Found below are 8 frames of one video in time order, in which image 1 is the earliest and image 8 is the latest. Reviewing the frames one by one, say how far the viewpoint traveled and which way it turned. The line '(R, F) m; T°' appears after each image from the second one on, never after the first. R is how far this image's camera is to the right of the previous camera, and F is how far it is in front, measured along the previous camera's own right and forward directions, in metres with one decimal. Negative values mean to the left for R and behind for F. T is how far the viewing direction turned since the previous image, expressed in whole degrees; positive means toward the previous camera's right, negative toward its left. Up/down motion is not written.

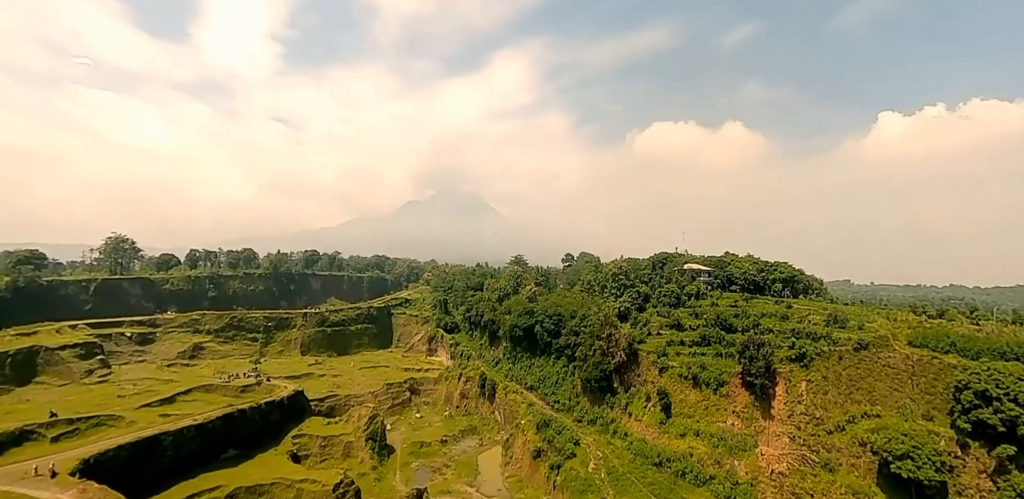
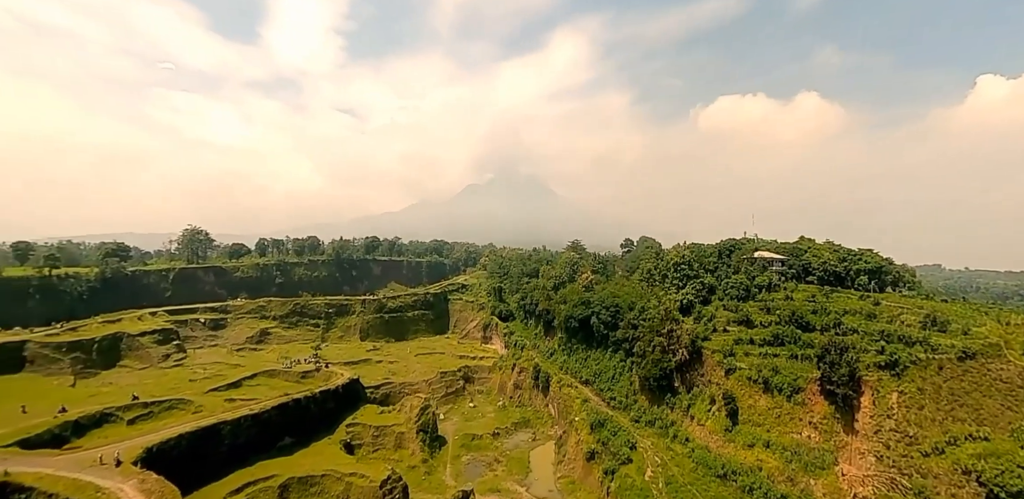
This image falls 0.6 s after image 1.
(+0.4, +1.9) m; -7°
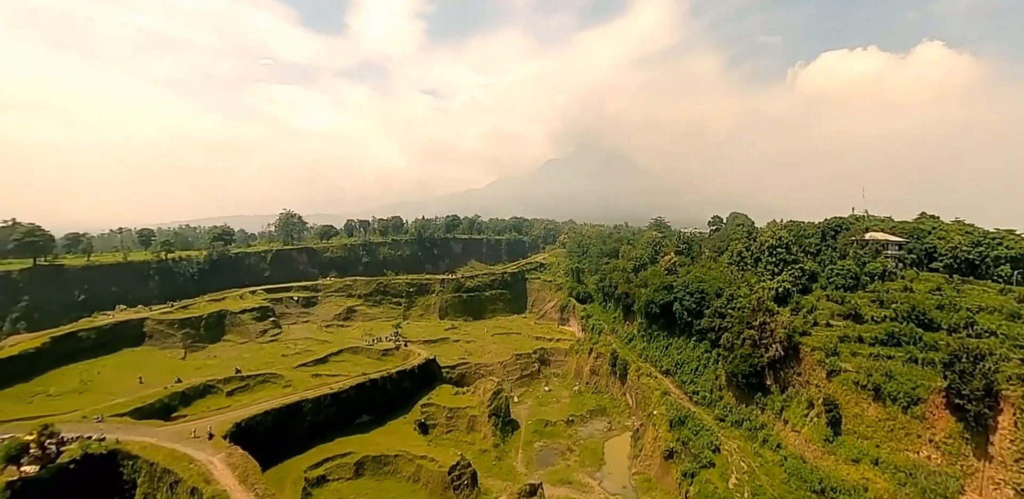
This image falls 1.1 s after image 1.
(+0.6, +1.6) m; -10°
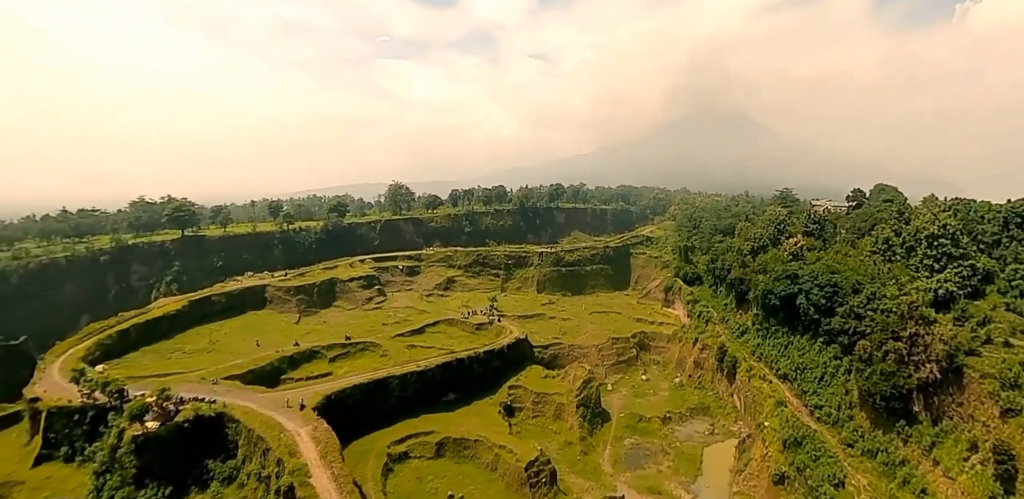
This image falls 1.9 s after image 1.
(+0.7, +2.3) m; -13°
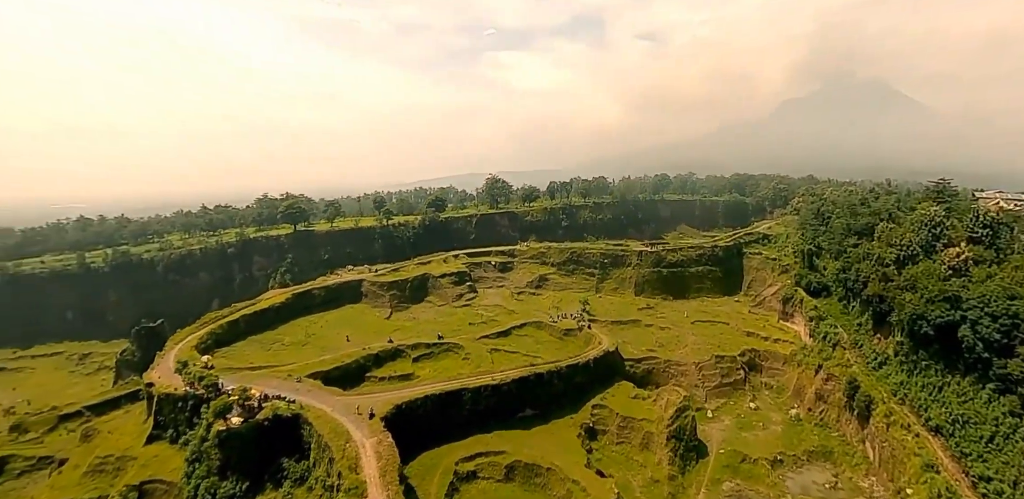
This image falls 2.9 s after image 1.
(+1.0, +2.7) m; -12°
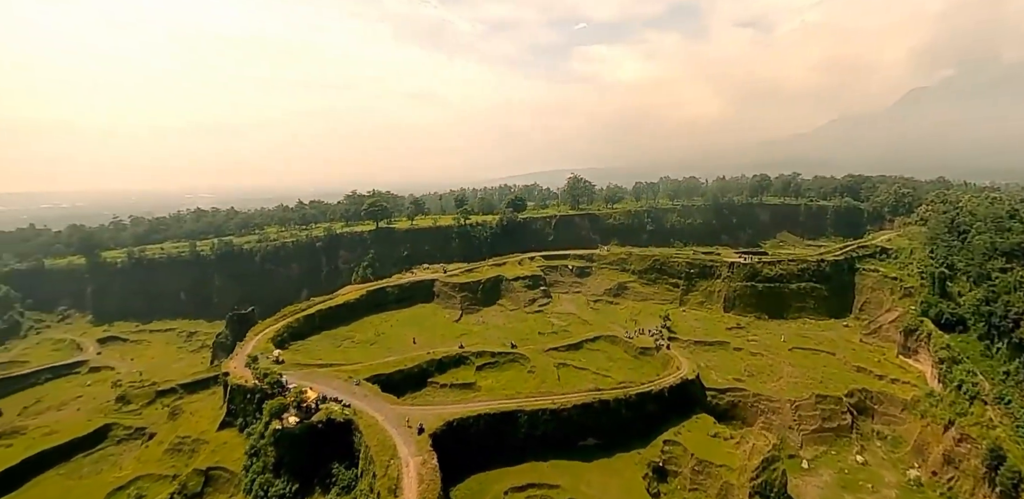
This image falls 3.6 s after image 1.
(+0.8, +2.3) m; -10°
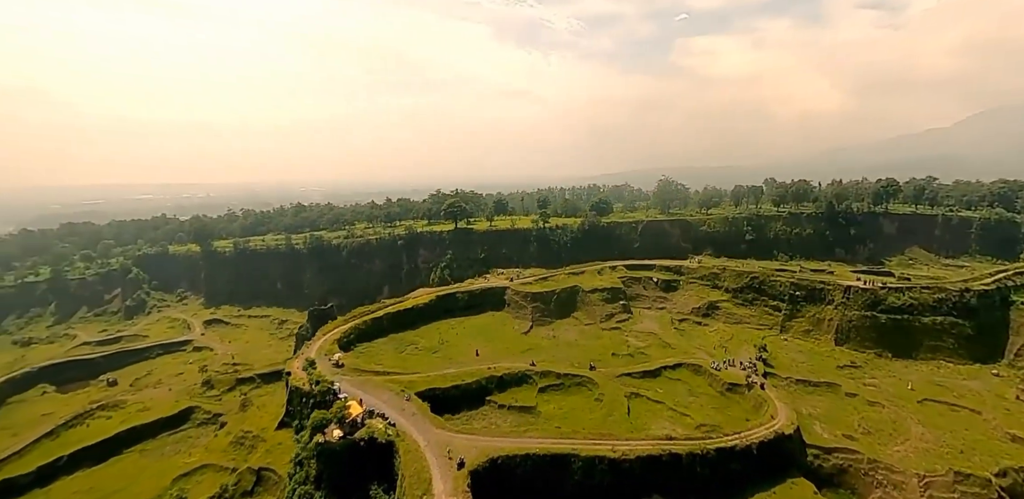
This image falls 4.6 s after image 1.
(+1.1, +3.0) m; -10°
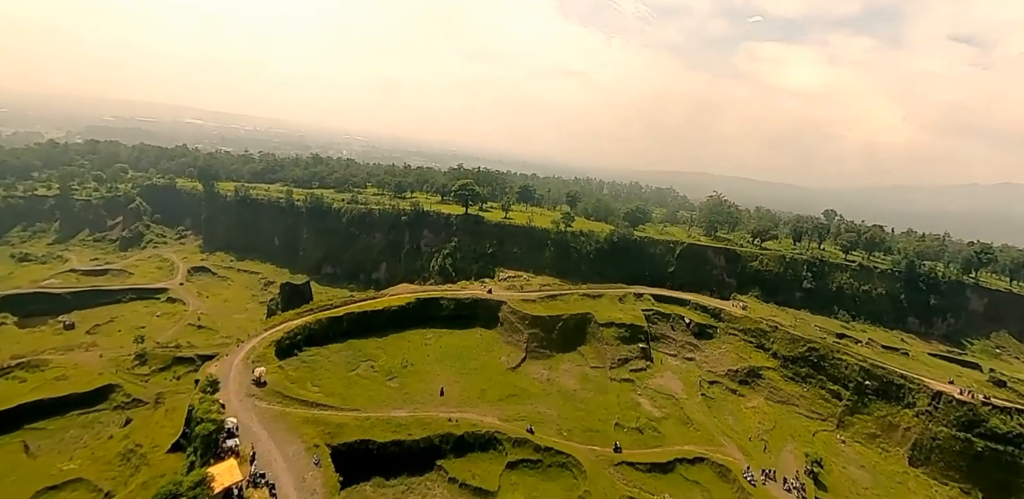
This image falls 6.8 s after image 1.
(+1.6, +8.2) m; -4°
